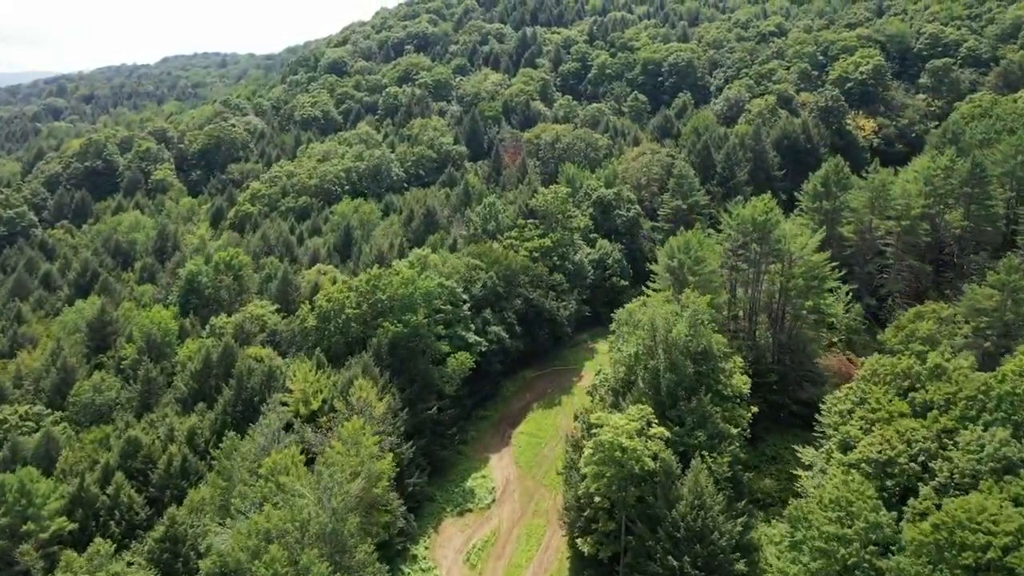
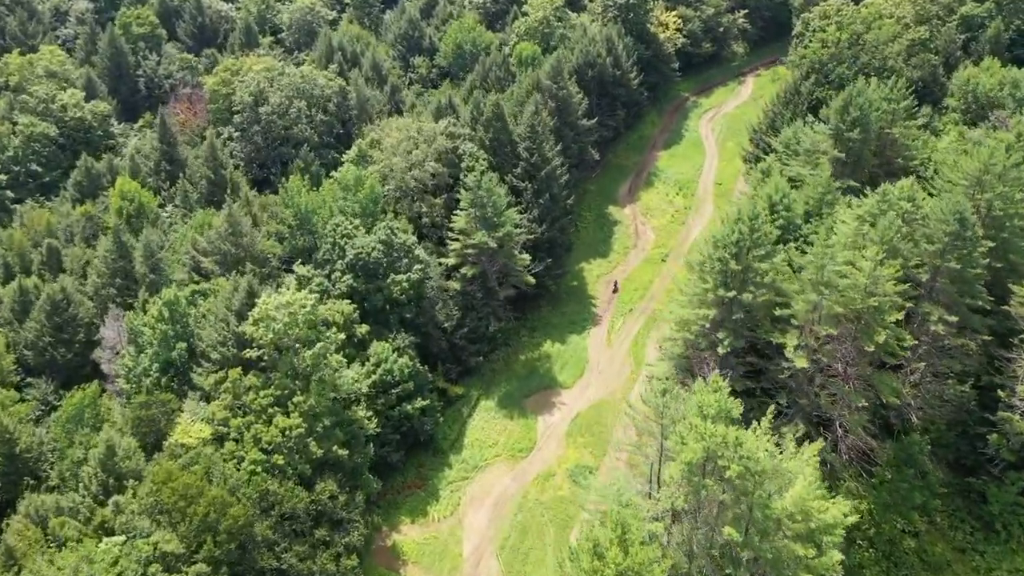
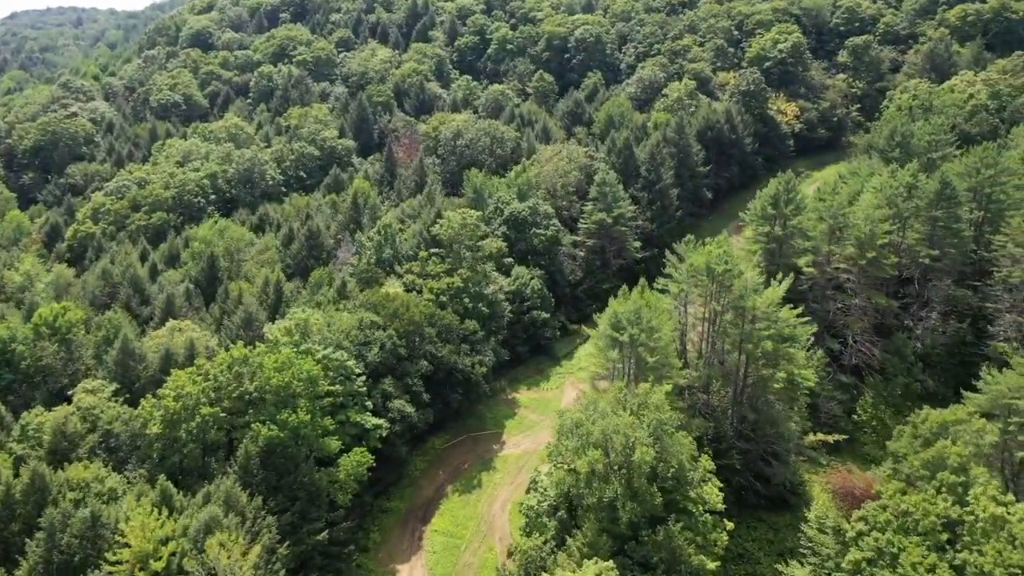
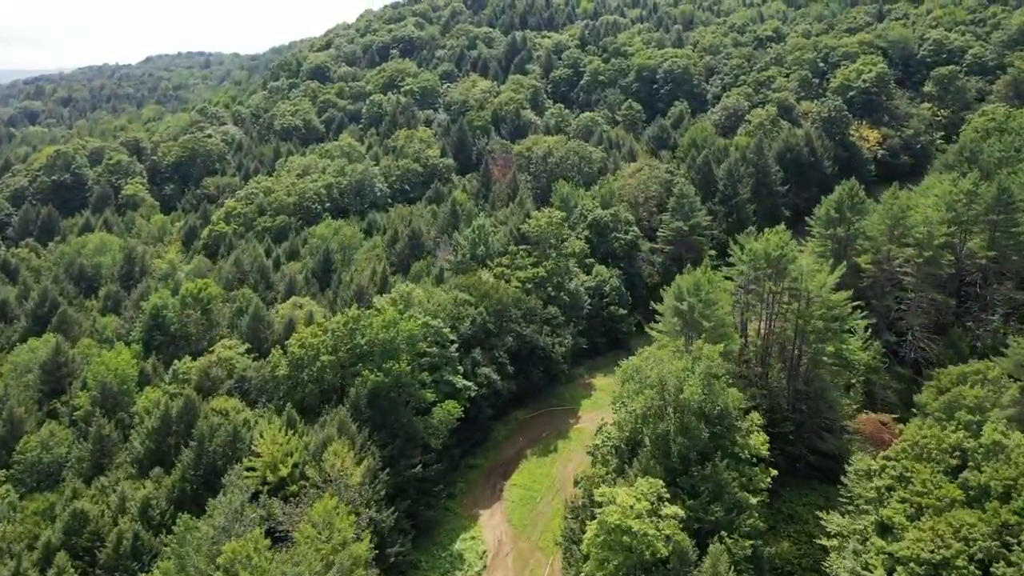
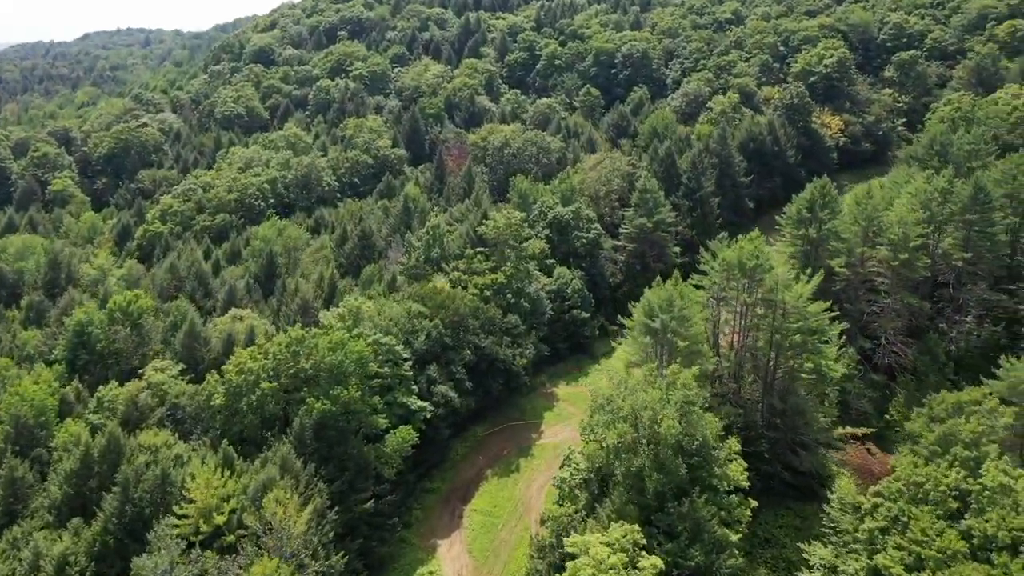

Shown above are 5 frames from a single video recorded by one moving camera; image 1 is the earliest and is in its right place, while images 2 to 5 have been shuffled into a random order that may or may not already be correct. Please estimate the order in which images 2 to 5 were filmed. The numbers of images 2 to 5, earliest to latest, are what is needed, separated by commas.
4, 5, 3, 2
